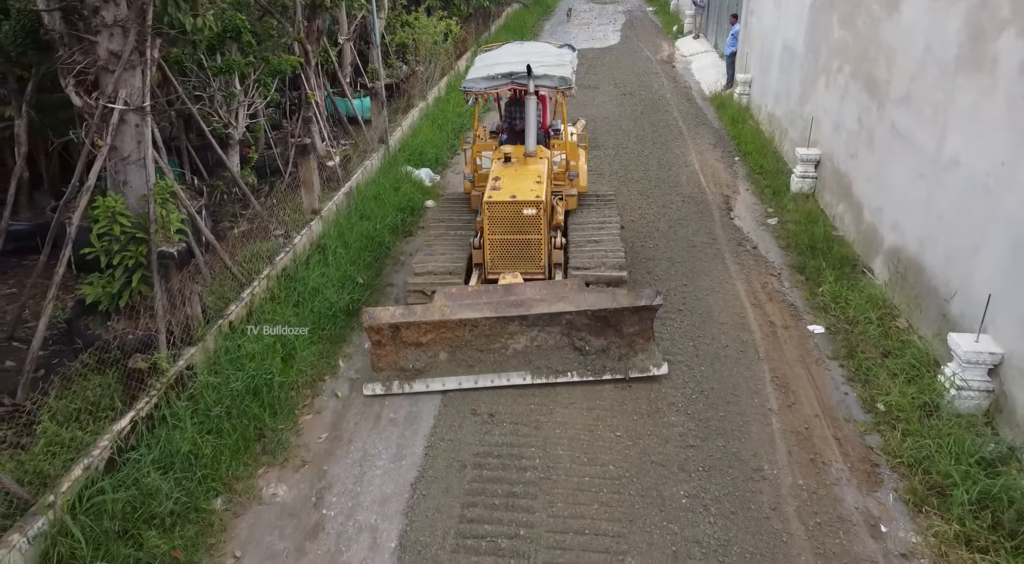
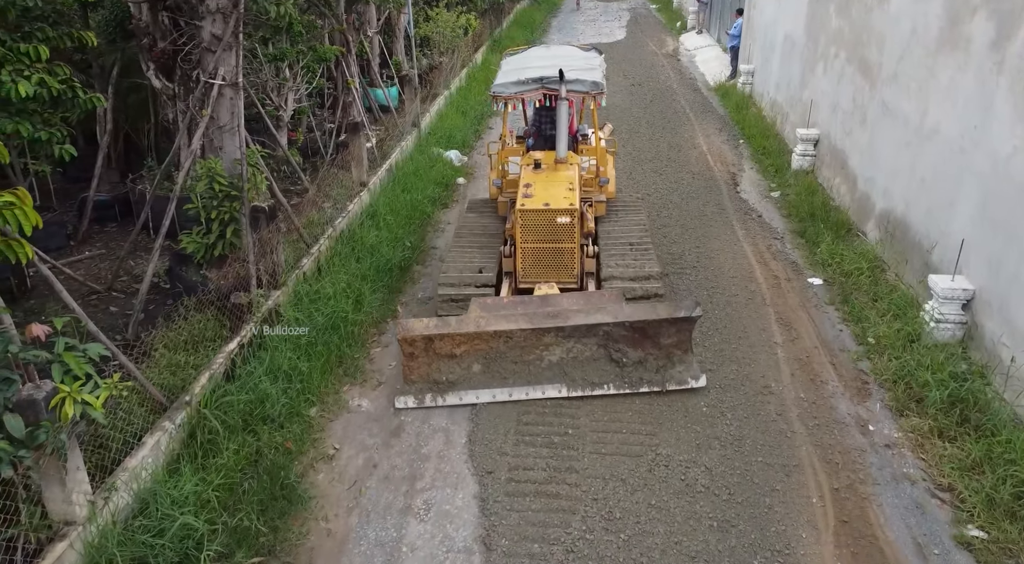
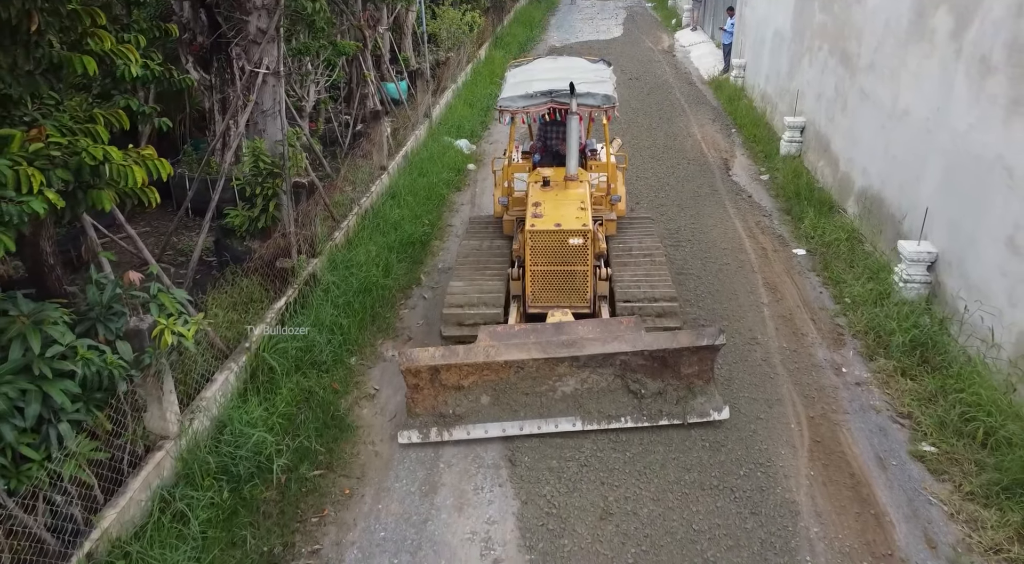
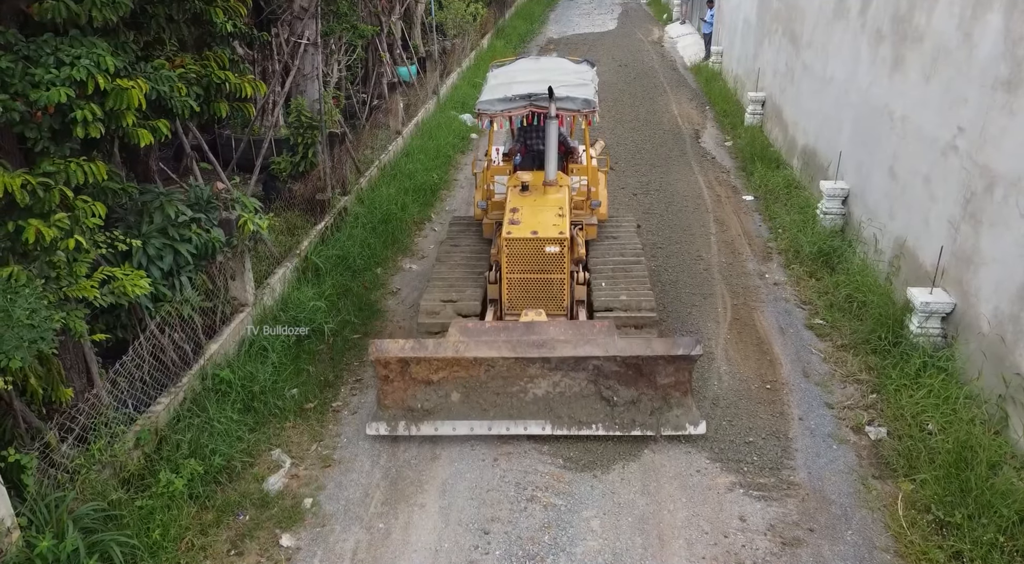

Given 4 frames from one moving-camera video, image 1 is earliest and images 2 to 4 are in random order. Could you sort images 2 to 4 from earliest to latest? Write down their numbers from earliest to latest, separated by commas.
2, 3, 4
